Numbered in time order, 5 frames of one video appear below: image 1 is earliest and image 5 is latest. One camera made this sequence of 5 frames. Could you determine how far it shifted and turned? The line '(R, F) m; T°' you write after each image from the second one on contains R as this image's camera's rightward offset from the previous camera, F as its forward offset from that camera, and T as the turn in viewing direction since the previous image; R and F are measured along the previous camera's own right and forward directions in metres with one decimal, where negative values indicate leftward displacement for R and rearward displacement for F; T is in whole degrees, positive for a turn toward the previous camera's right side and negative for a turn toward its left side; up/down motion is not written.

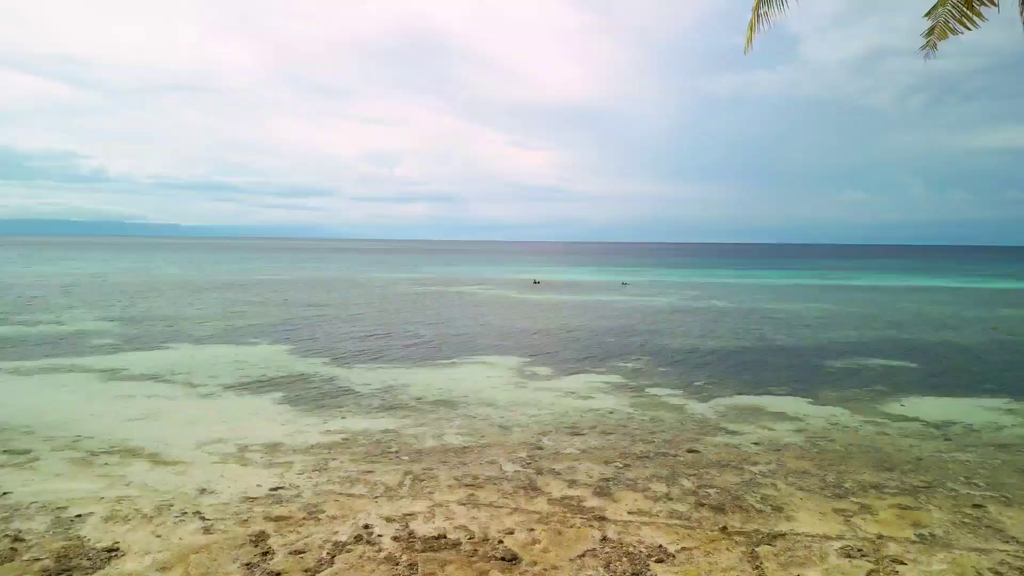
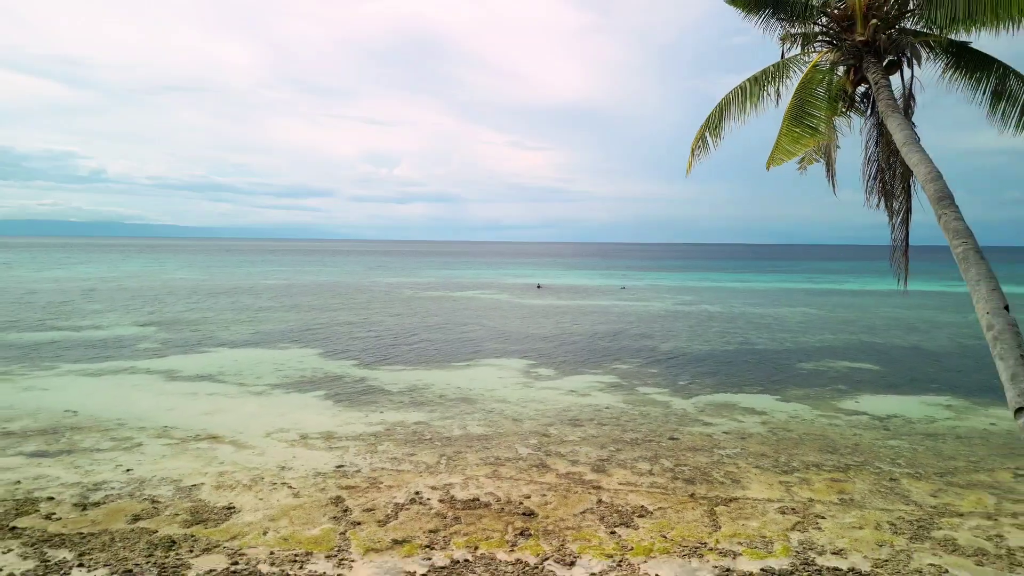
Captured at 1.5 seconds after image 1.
(-0.3, -2.2) m; 0°
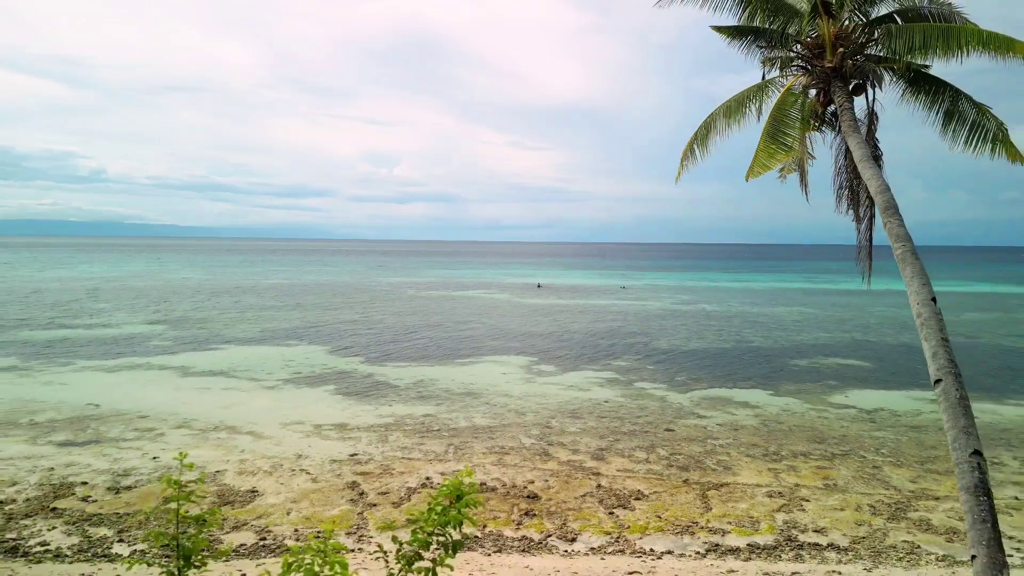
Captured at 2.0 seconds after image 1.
(-0.1, -0.6) m; 0°
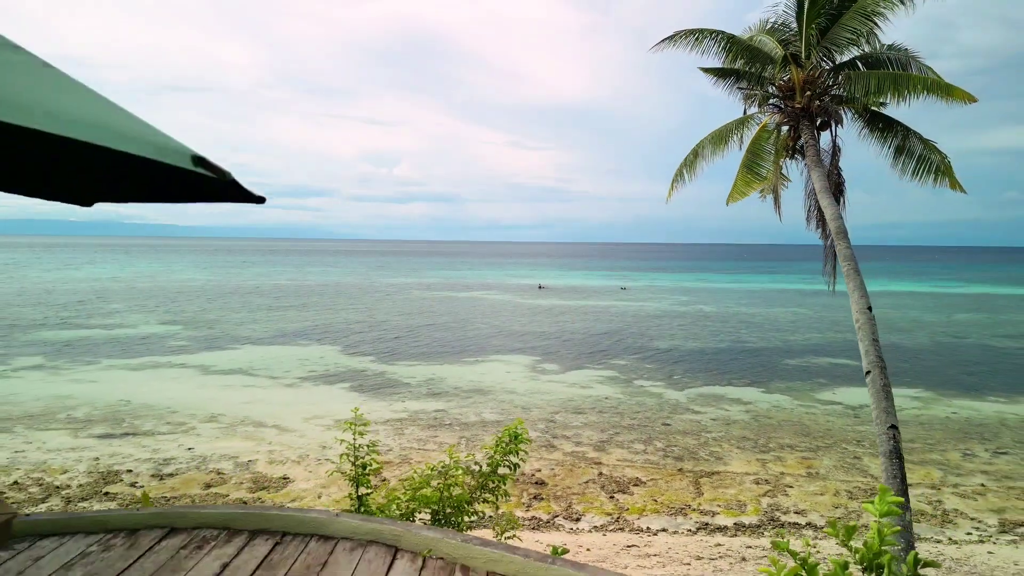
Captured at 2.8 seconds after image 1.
(-0.2, -0.9) m; 0°
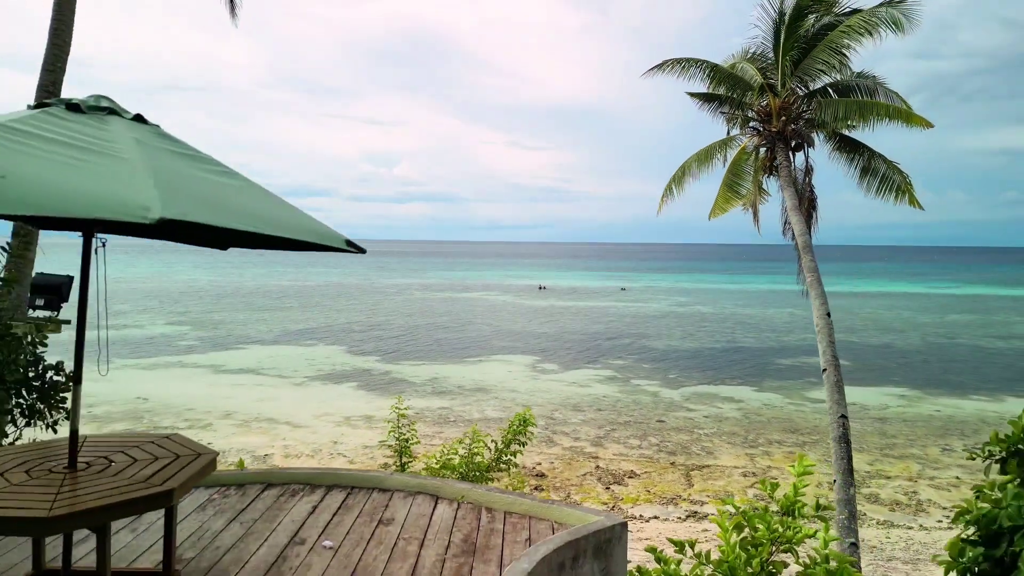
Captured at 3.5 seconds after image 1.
(0.0, -0.7) m; 0°
